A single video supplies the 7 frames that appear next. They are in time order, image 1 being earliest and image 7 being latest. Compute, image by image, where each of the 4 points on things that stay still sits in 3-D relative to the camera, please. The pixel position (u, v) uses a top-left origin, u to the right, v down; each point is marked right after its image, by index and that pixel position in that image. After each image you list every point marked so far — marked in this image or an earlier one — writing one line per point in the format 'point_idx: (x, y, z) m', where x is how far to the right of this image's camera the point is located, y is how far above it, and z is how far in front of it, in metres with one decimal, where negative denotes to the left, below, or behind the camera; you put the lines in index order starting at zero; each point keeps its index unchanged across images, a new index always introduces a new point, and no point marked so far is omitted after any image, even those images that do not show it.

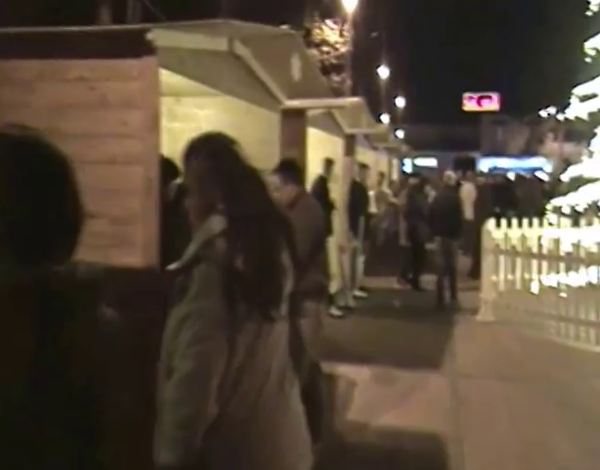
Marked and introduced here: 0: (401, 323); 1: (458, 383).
0: (+1.3, -1.2, +8.1) m
1: (+1.5, -1.4, +5.9) m
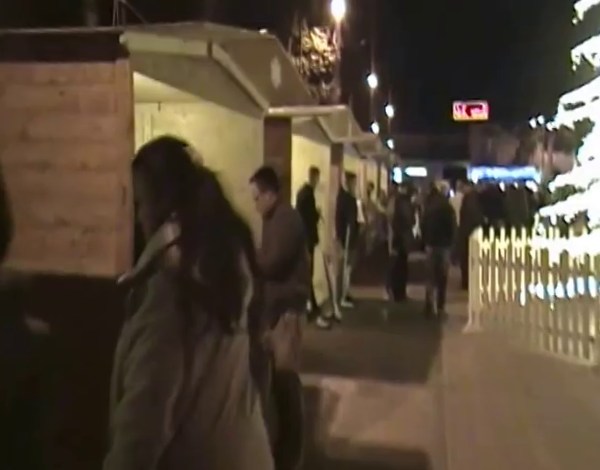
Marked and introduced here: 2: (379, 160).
0: (+1.1, -1.3, +8.0) m
1: (+1.4, -1.5, +5.8) m
2: (+2.2, +2.2, +17.8) m
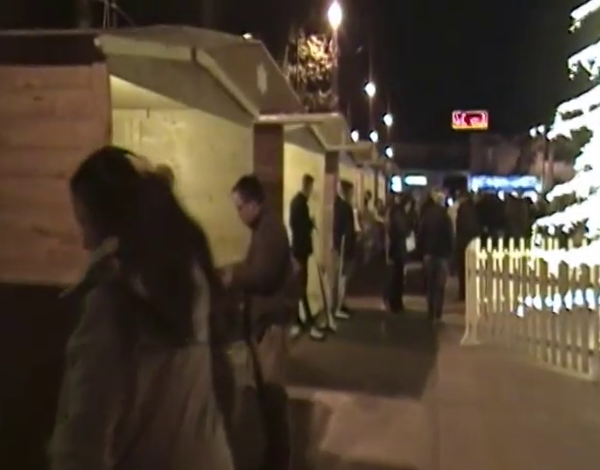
0: (+1.1, -1.4, +7.9) m
1: (+1.3, -1.6, +5.6) m
2: (+2.2, +1.9, +17.6) m
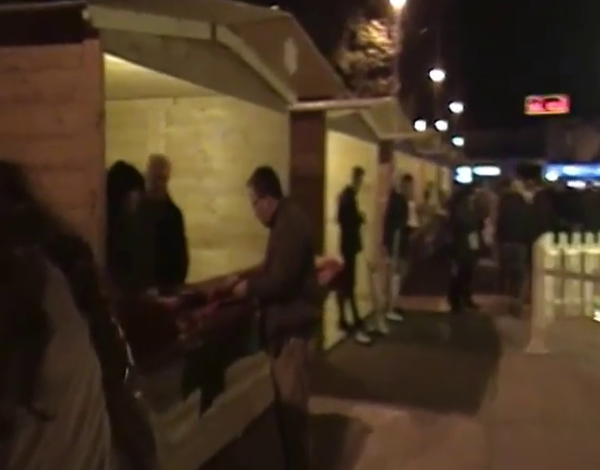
0: (+1.6, -1.4, +7.2) m
1: (+1.6, -1.6, +4.9) m
2: (+3.9, +2.1, +16.7) m
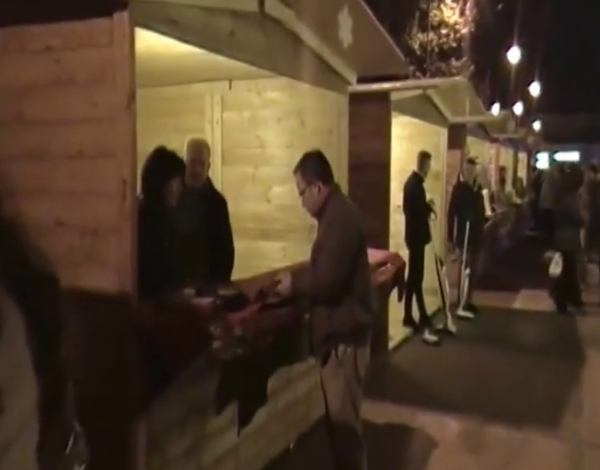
0: (+2.3, -1.3, +6.6) m
1: (+2.0, -1.5, +4.4) m
2: (+5.6, +2.3, +15.7) m
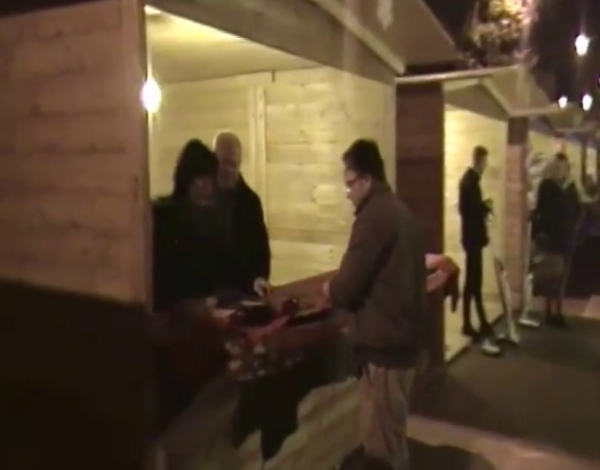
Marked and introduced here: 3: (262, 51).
0: (+2.8, -1.3, +6.0) m
1: (+2.3, -1.5, +3.8) m
2: (+6.9, +2.3, +14.8) m
3: (-0.3, +1.4, +4.7) m
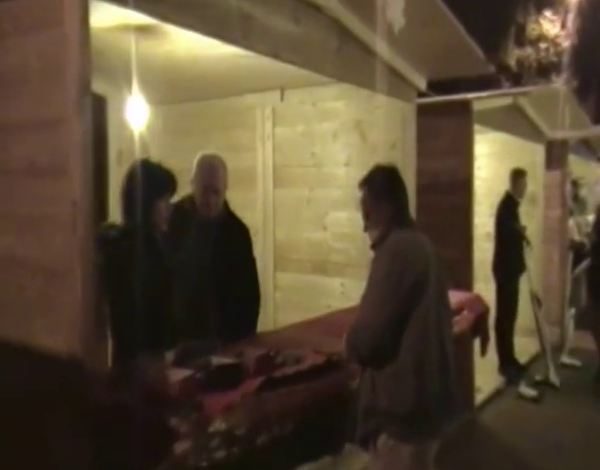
0: (+2.9, -1.6, +5.2) m
1: (+2.2, -1.7, +3.1) m
2: (+7.5, +1.6, +14.0) m
3: (-0.2, +1.2, +4.2) m
